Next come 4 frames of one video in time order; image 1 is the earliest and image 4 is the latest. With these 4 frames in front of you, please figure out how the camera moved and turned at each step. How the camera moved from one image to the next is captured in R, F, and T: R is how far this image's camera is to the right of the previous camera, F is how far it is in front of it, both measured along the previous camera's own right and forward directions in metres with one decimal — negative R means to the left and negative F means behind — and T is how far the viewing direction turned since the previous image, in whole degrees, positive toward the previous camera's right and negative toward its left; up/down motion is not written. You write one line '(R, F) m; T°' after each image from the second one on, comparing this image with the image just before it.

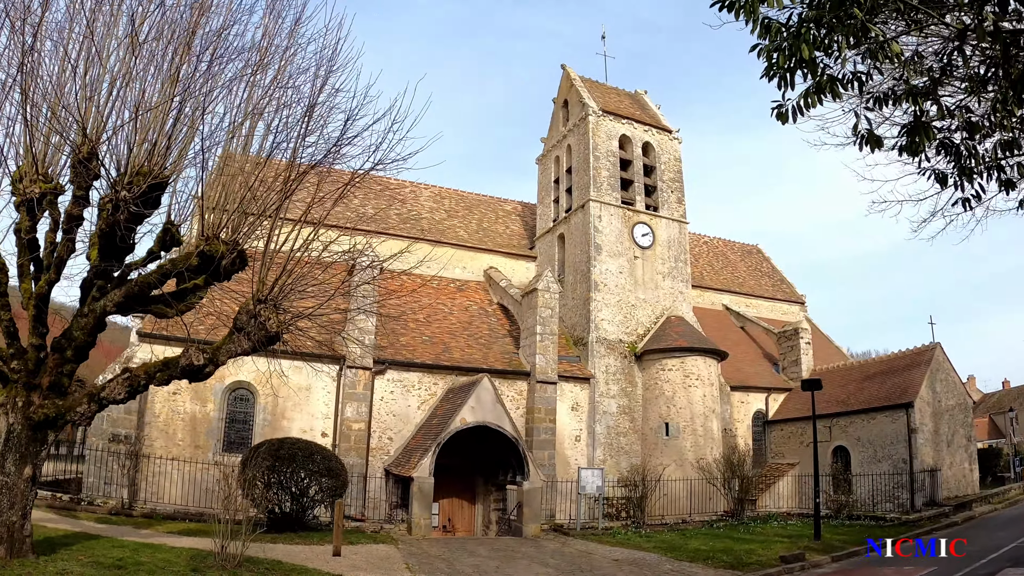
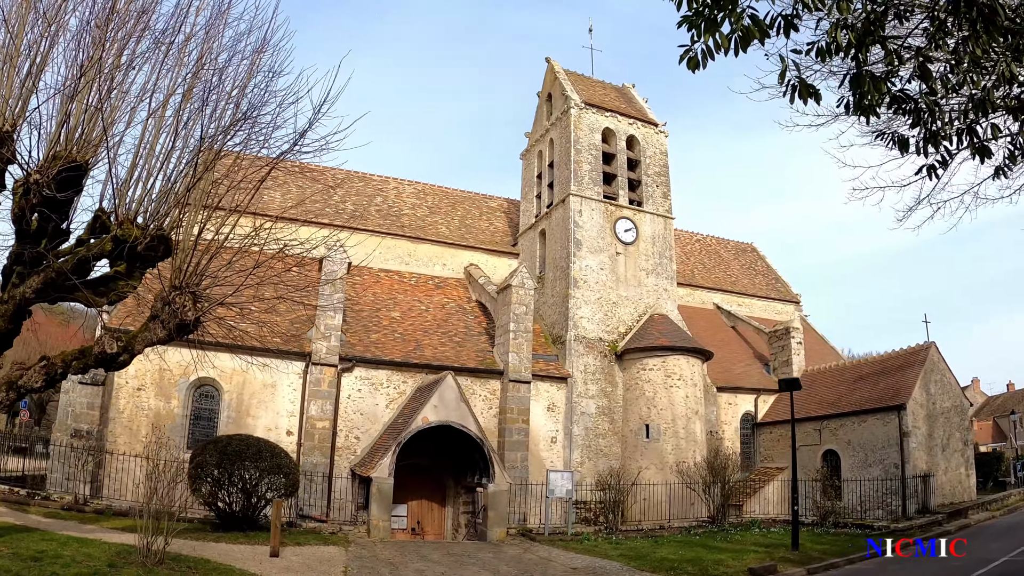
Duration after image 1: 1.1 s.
(+1.3, +0.6) m; -2°
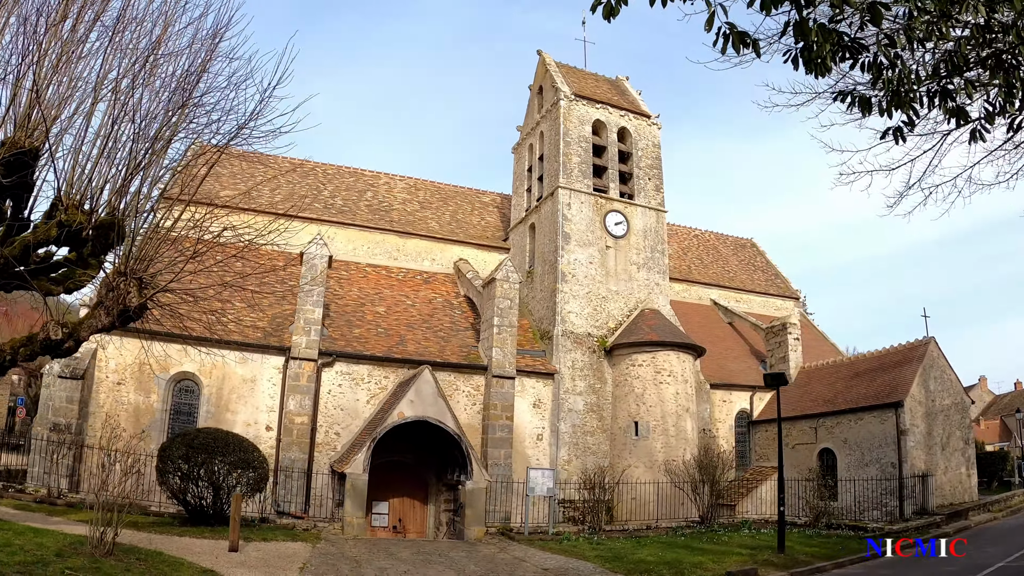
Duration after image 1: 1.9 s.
(+1.0, +0.4) m; -2°
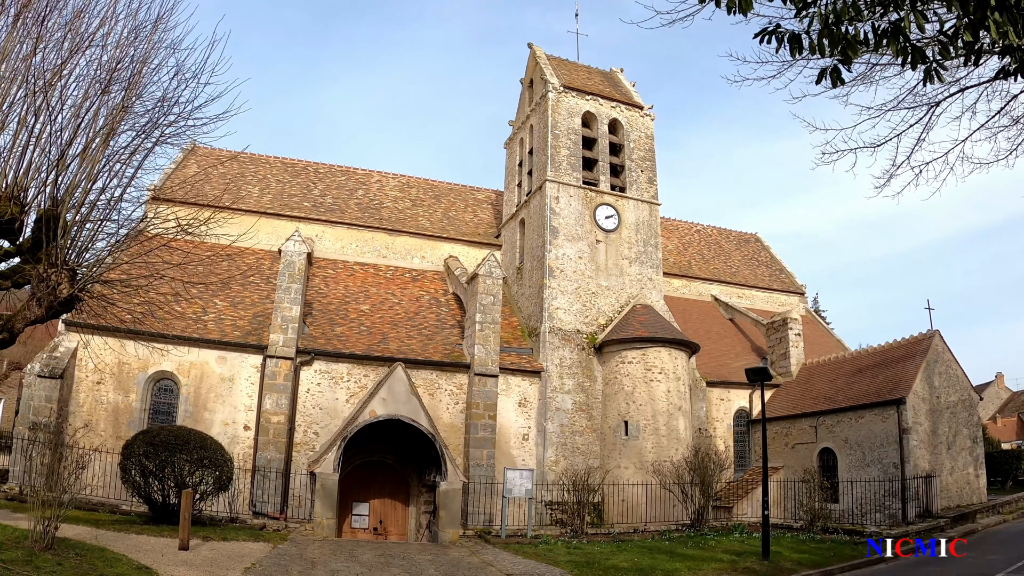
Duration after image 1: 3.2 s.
(+1.3, +0.5) m; -3°
